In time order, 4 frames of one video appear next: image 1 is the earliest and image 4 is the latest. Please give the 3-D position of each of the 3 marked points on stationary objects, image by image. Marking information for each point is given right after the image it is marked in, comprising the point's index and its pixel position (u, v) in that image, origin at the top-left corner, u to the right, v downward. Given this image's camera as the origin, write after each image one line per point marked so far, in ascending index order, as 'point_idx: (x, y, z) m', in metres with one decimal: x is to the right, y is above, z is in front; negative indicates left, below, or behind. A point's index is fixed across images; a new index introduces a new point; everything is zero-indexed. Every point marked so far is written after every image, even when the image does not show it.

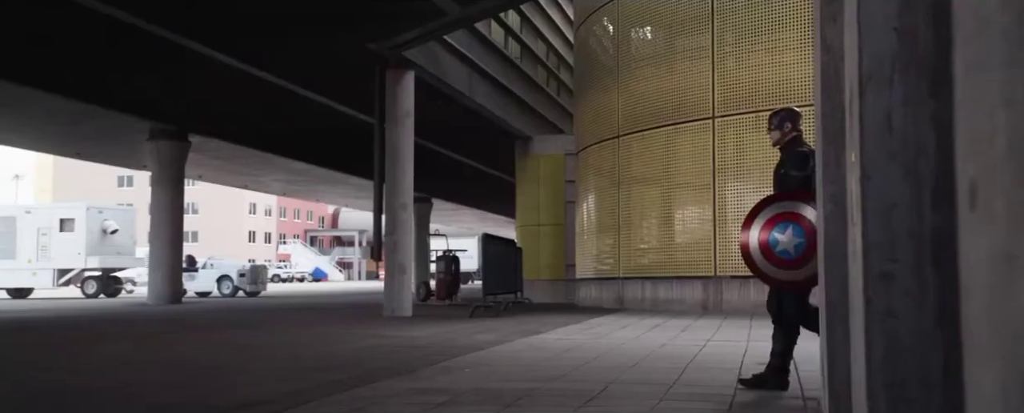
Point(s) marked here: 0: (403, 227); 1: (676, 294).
0: (-2.4, -0.4, +17.3) m
1: (+3.9, -2.0, +18.3) m
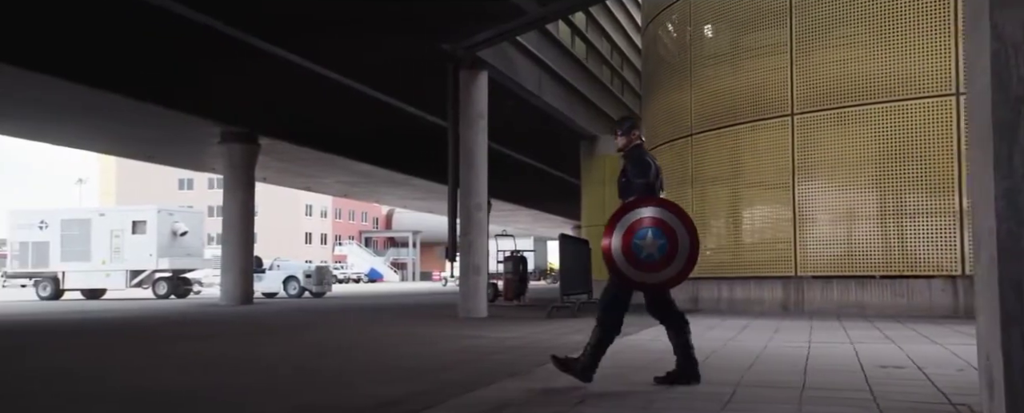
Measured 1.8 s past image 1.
0: (-0.8, -0.4, +17.3) m
1: (+5.6, -2.0, +18.0) m
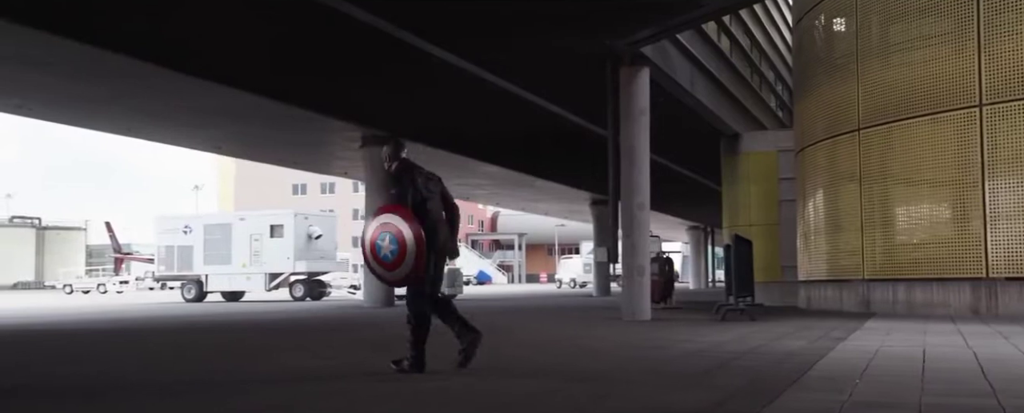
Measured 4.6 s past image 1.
0: (+2.8, -0.5, +16.9) m
1: (+9.1, -1.9, +17.0) m
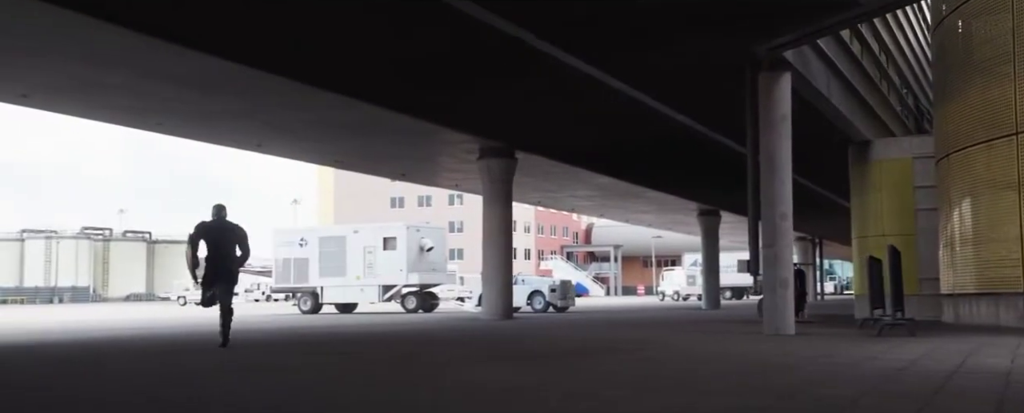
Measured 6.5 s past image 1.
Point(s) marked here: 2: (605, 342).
0: (+5.6, -0.7, +16.3) m
1: (+12.0, -2.1, +15.8) m
2: (+1.8, -2.8, +15.7) m
